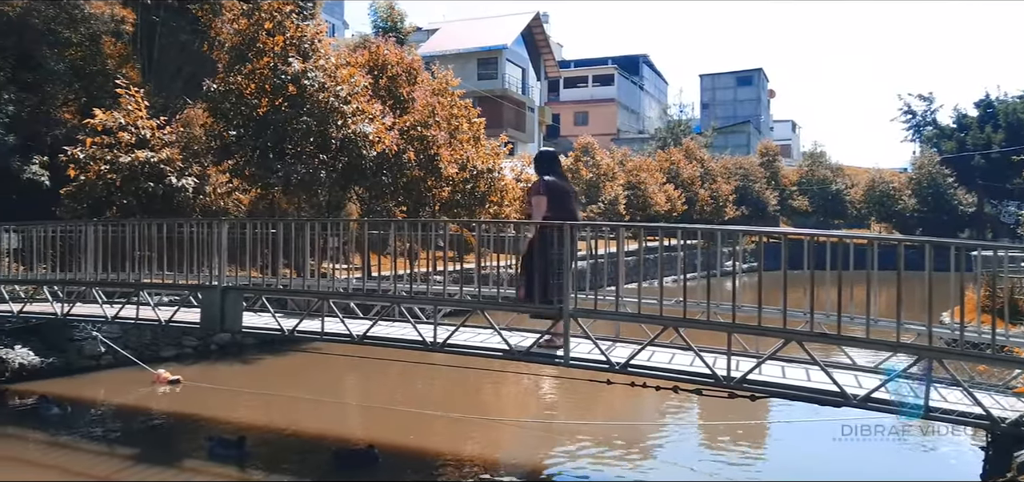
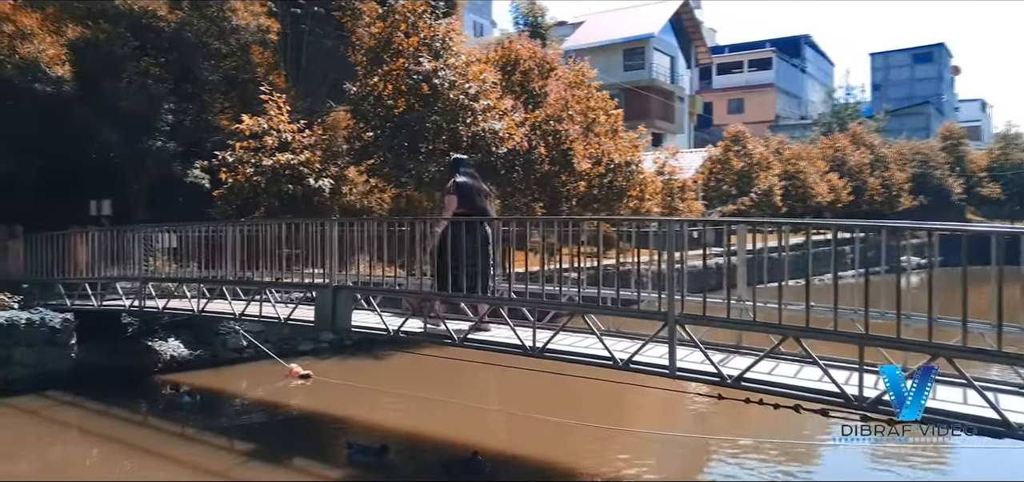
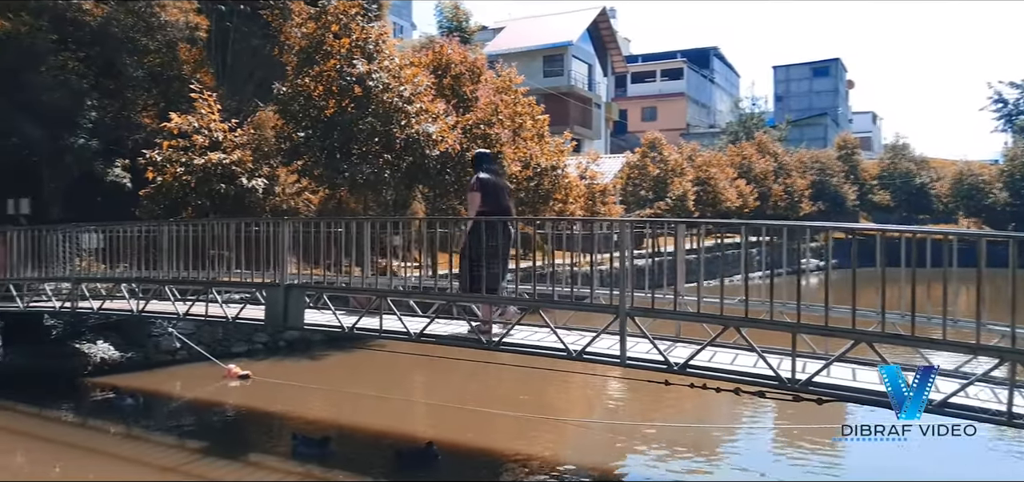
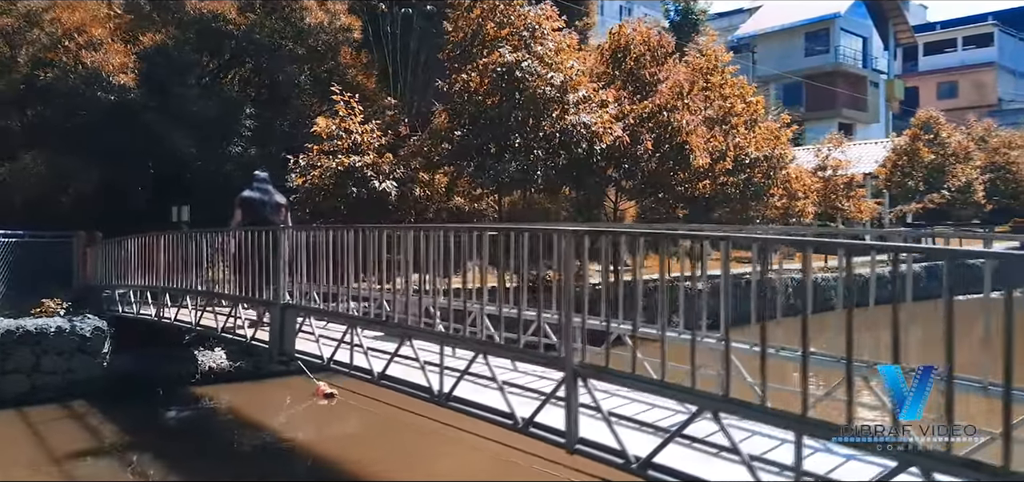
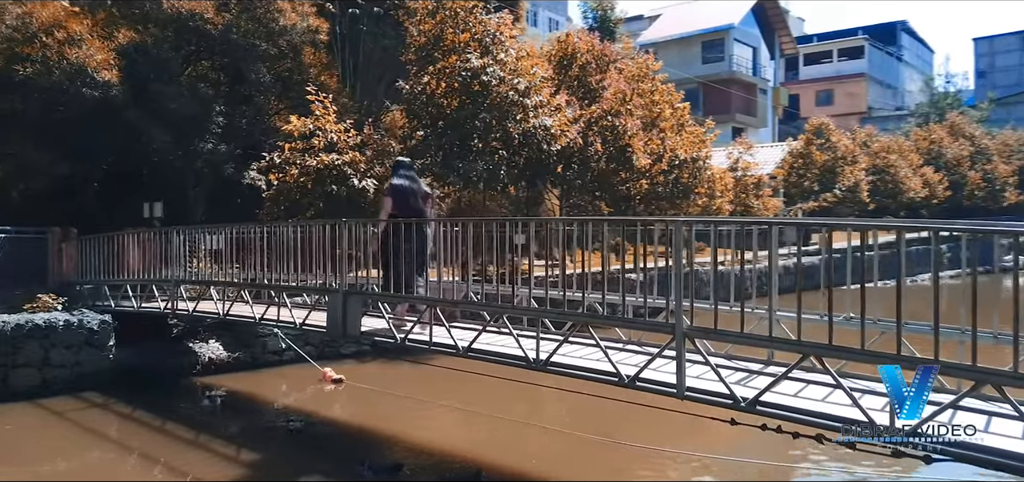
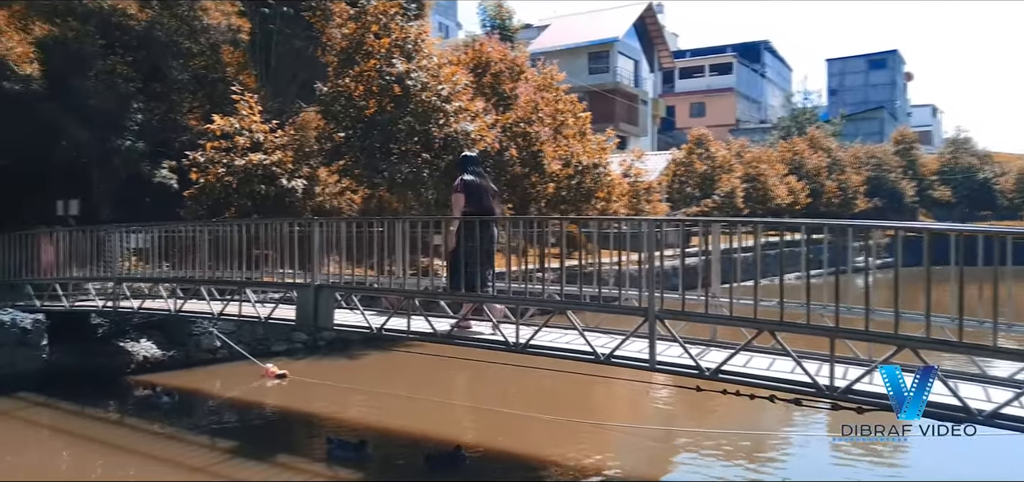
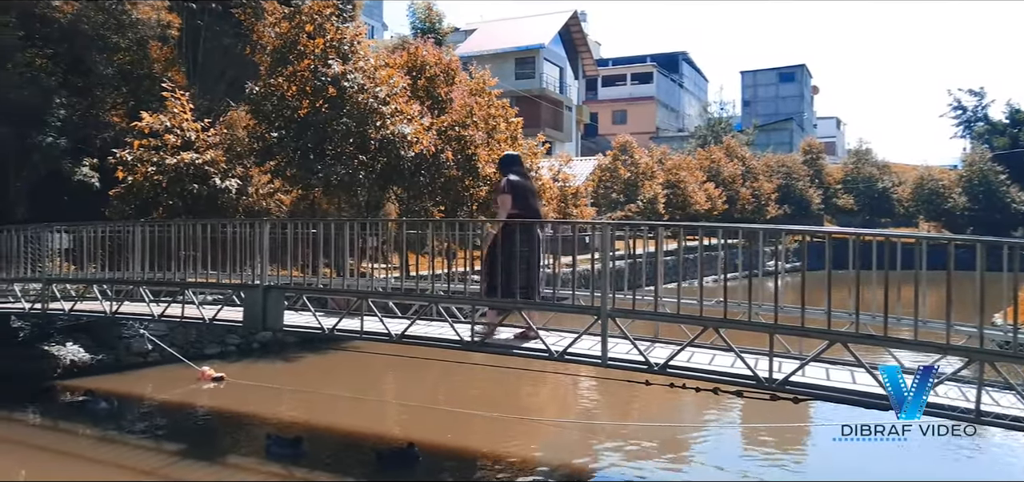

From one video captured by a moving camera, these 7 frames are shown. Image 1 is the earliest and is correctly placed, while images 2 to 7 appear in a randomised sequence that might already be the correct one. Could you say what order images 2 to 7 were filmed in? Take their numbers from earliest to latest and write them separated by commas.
7, 3, 6, 2, 5, 4
